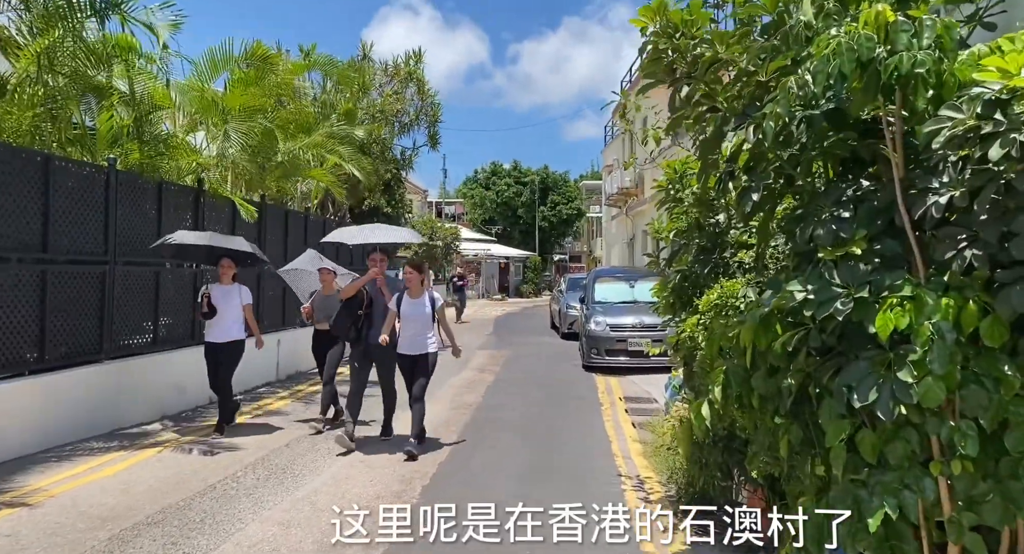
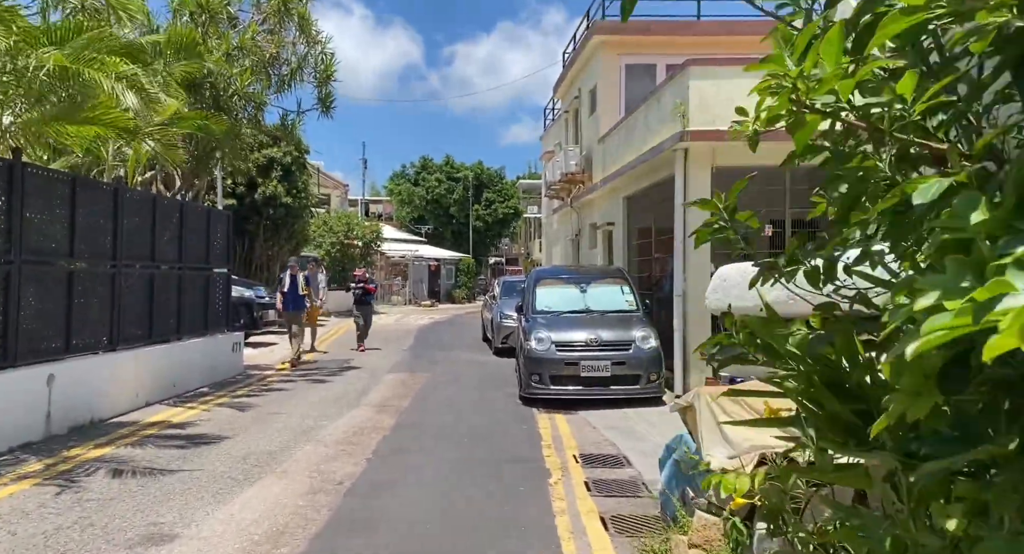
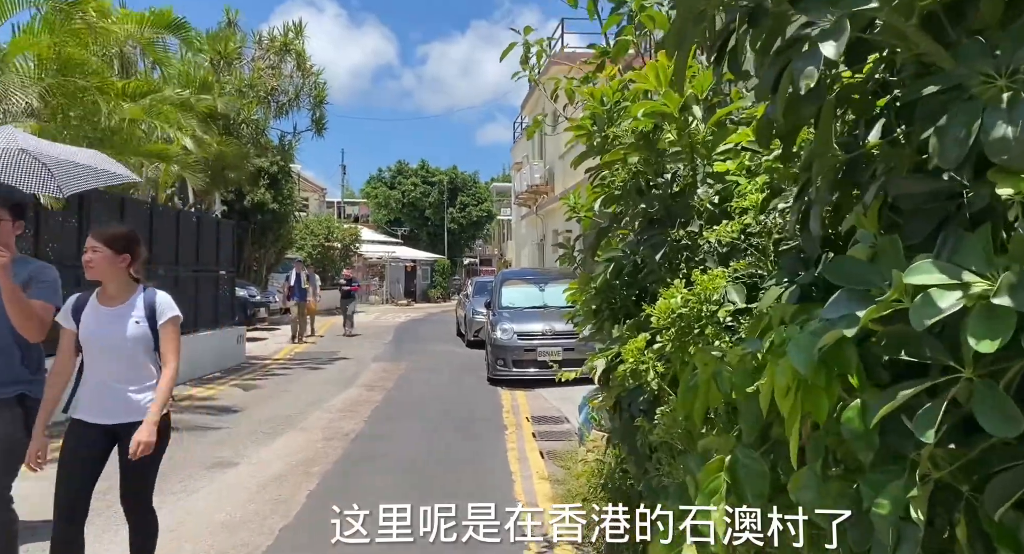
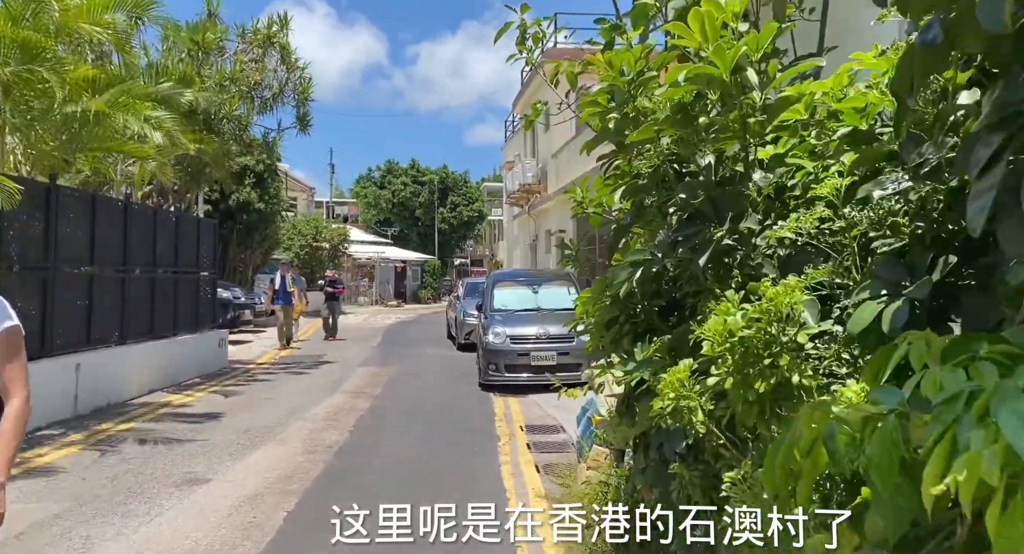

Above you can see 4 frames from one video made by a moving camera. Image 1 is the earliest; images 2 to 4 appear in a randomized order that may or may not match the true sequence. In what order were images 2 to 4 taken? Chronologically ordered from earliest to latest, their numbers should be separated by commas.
3, 4, 2
